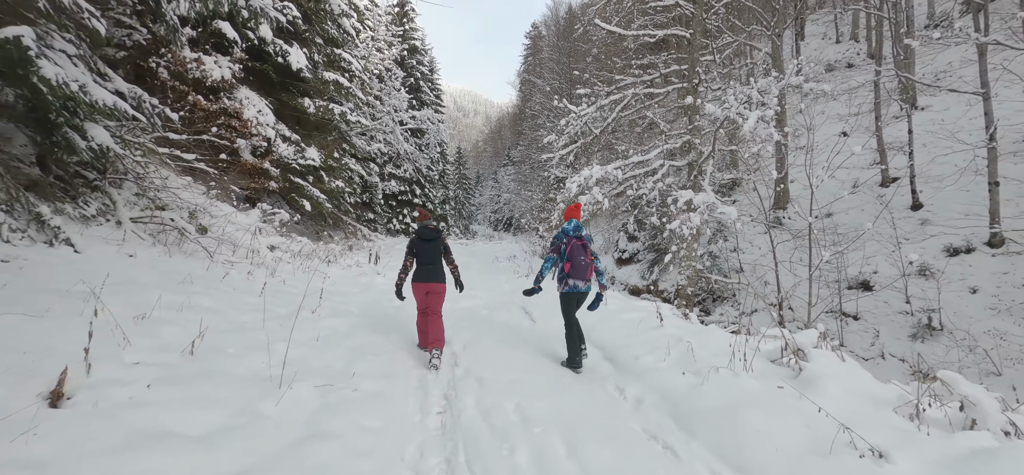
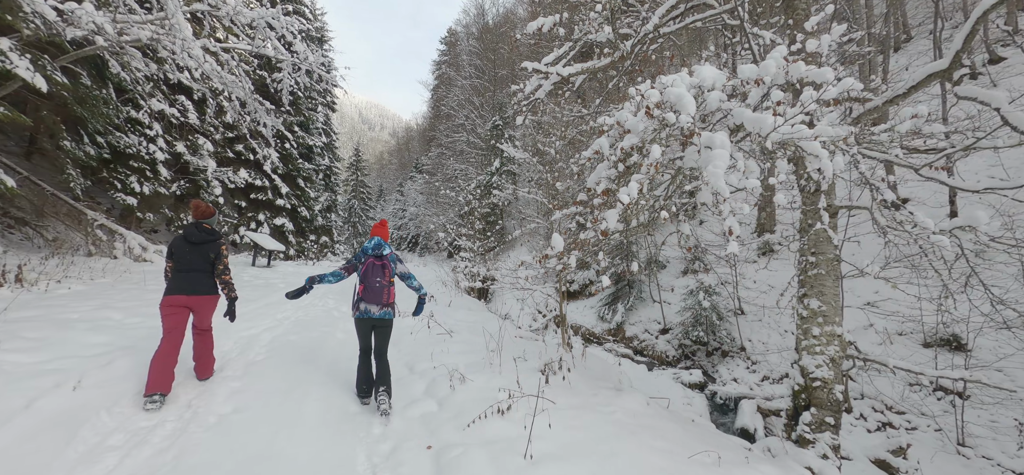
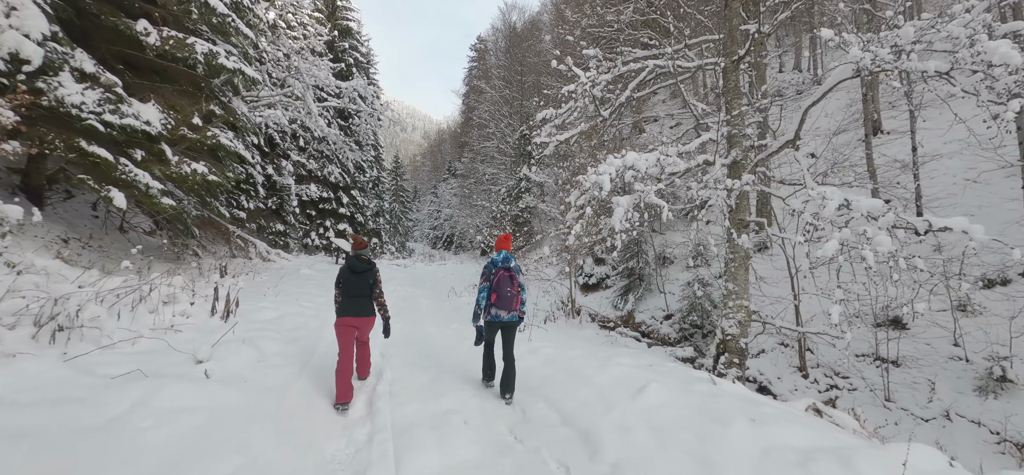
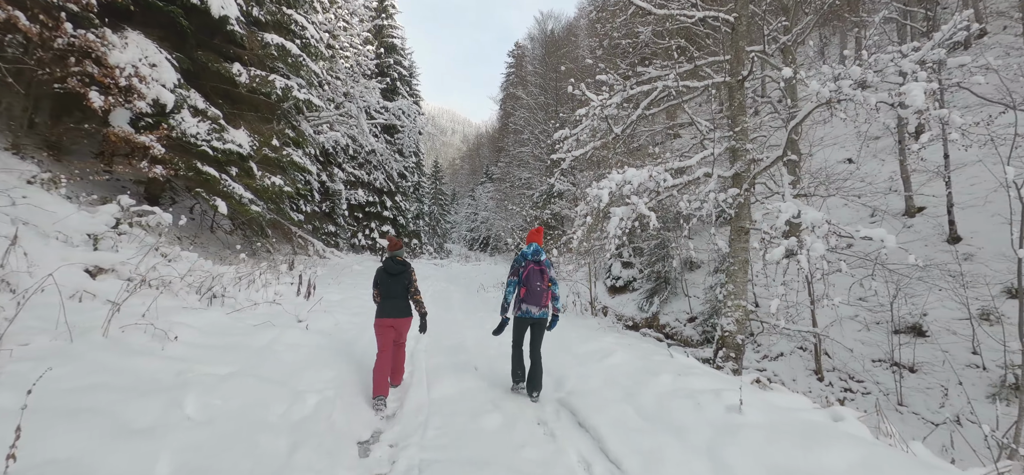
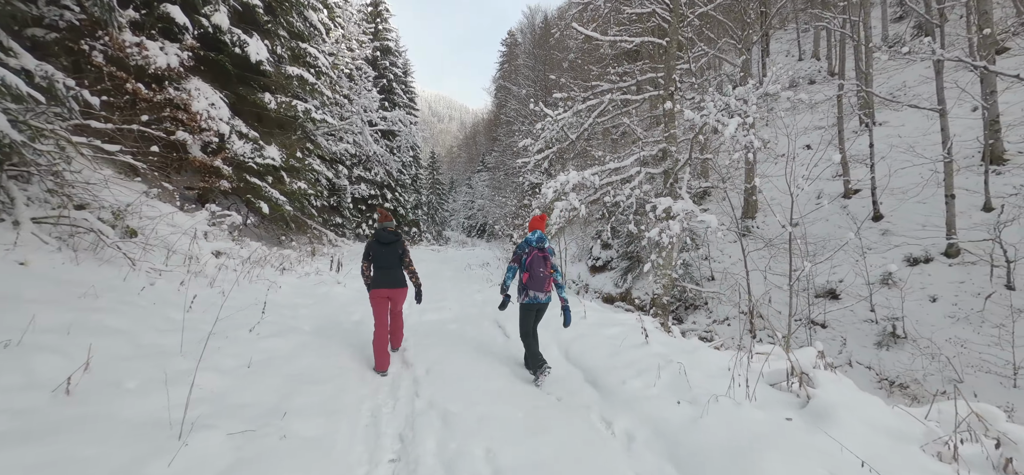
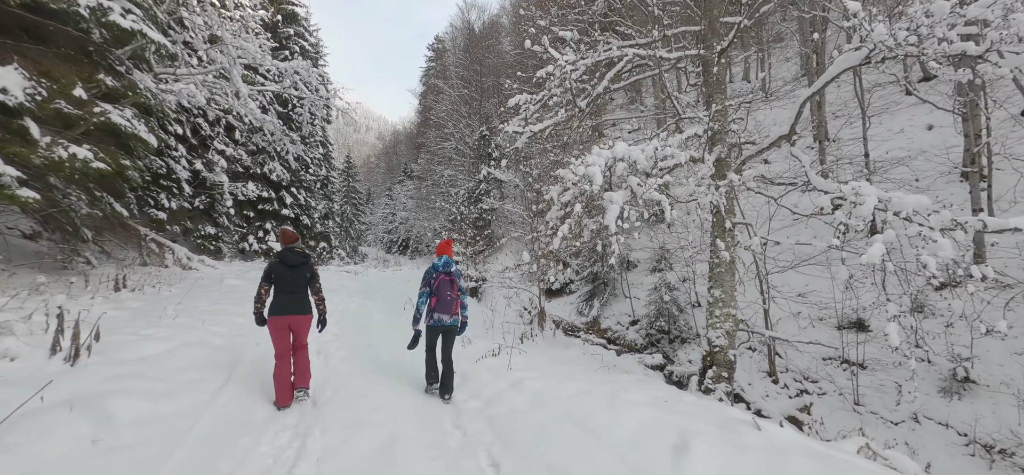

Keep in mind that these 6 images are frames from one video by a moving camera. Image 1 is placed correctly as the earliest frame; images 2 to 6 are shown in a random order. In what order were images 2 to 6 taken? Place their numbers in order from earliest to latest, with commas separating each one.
5, 4, 3, 6, 2
